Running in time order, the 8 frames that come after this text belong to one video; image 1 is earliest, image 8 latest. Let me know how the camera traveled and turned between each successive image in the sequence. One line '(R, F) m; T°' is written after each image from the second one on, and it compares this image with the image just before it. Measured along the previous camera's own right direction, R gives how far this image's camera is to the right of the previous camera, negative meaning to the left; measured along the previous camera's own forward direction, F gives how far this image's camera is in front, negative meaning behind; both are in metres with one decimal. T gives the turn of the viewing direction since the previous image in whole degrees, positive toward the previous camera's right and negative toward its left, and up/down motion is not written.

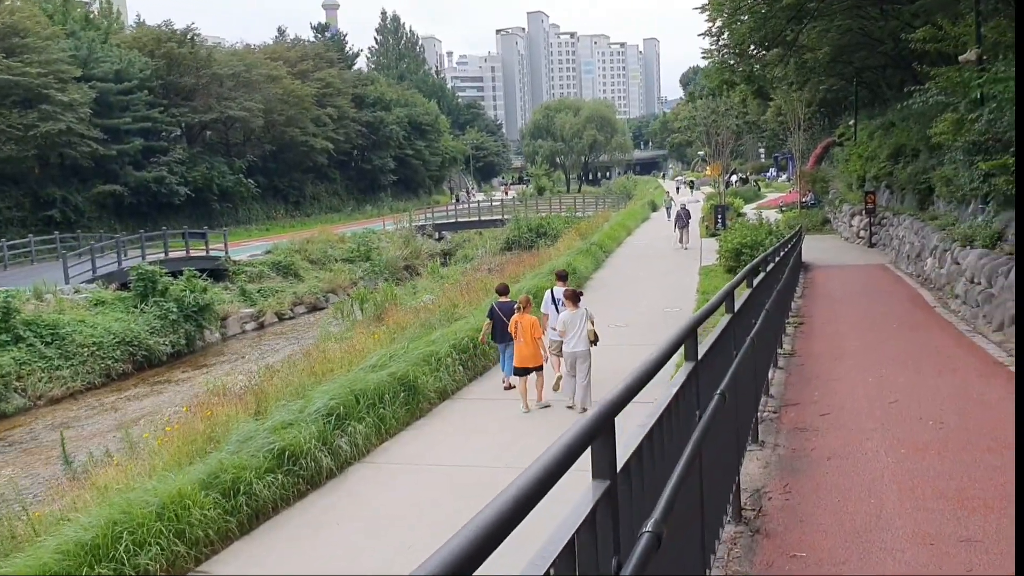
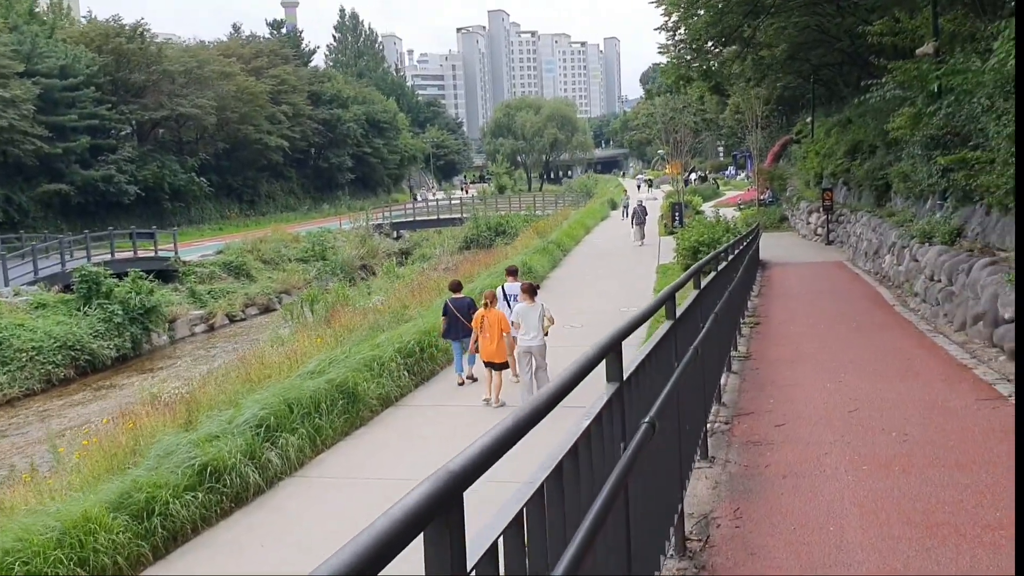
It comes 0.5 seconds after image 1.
(+0.2, +0.5) m; +2°
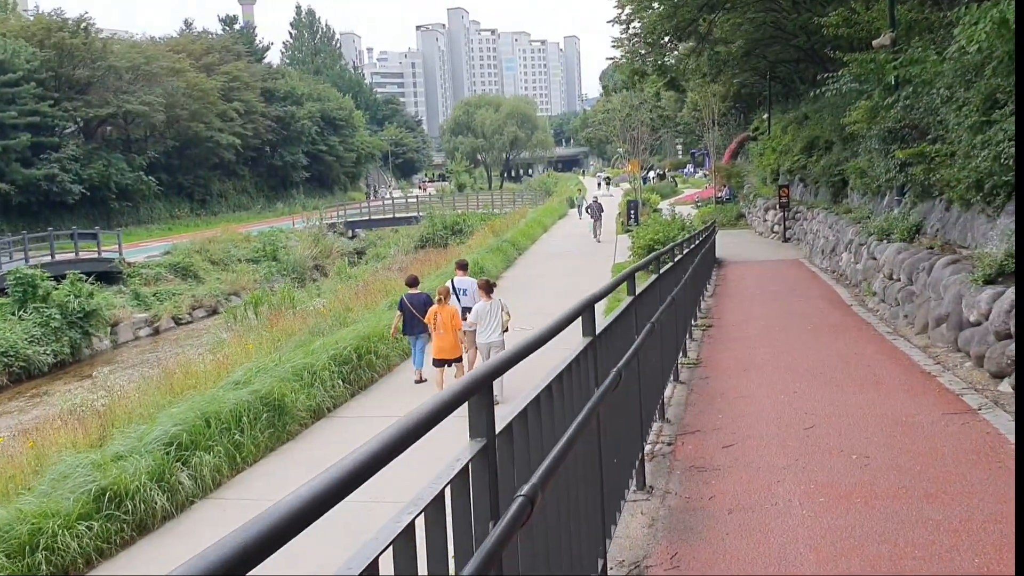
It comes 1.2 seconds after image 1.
(+0.2, +0.6) m; +2°
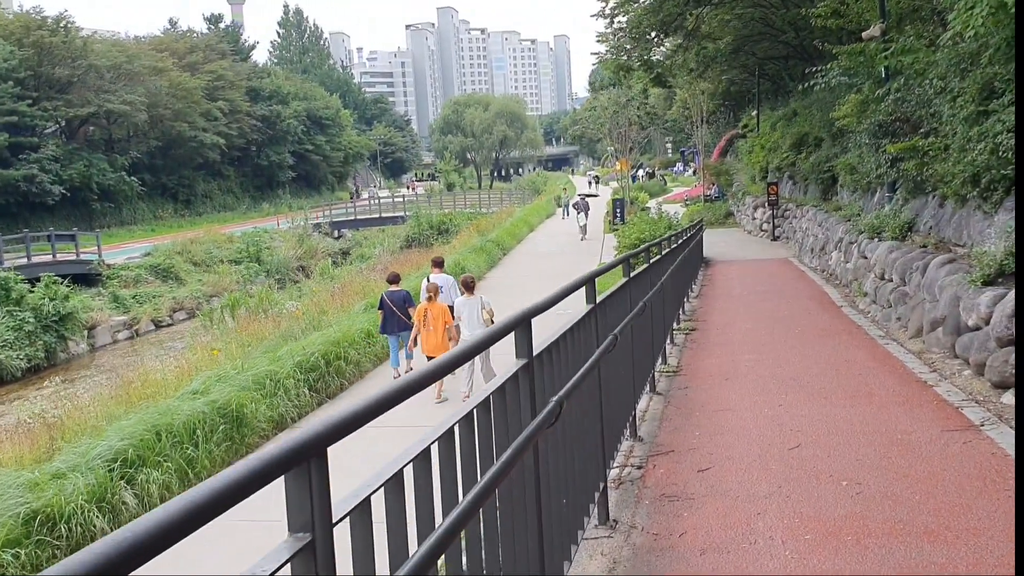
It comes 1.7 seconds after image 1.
(+0.2, +0.5) m; +1°
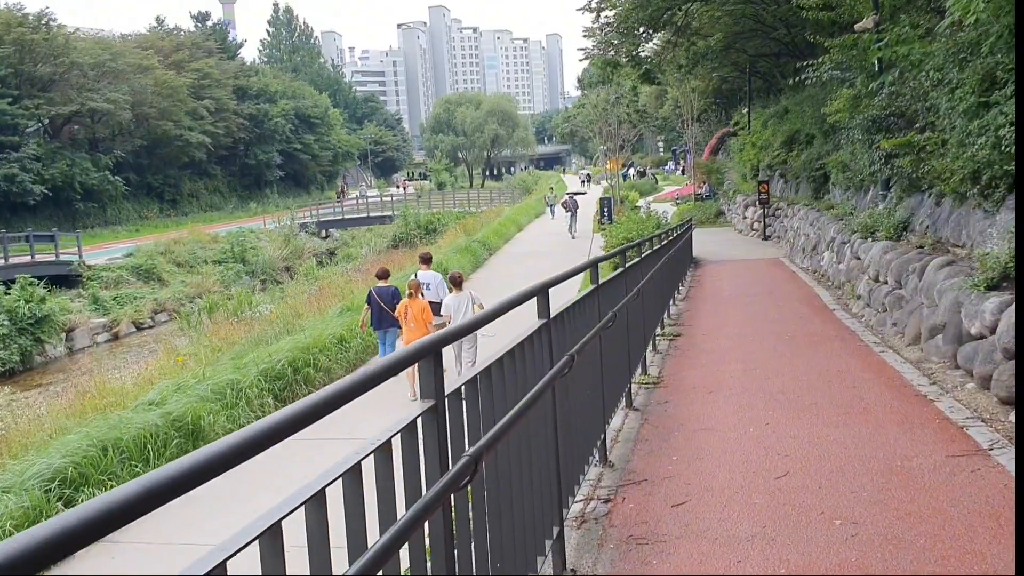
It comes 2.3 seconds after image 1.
(+0.2, +0.5) m; 0°
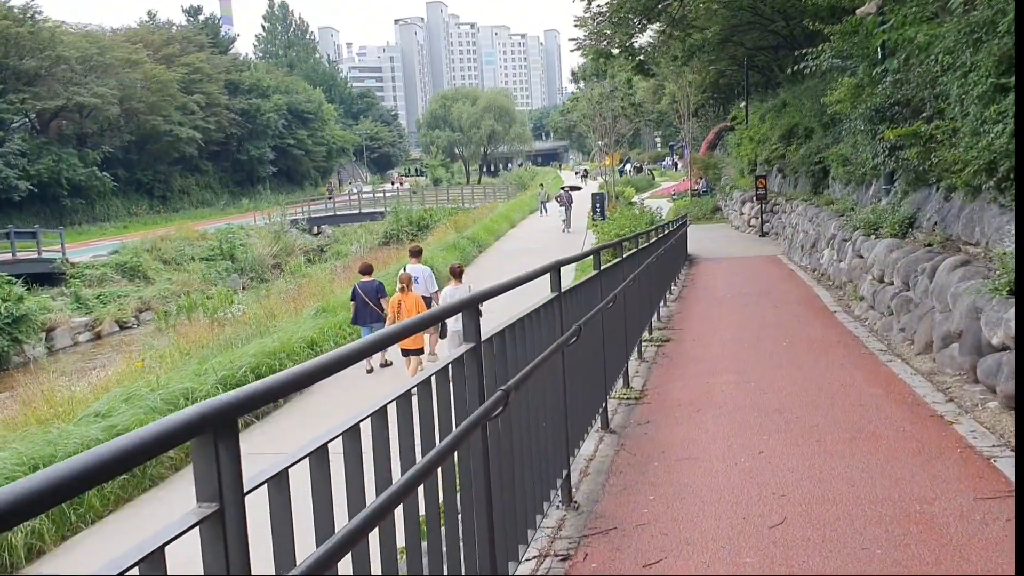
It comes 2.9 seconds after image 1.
(+0.2, +0.7) m; 0°
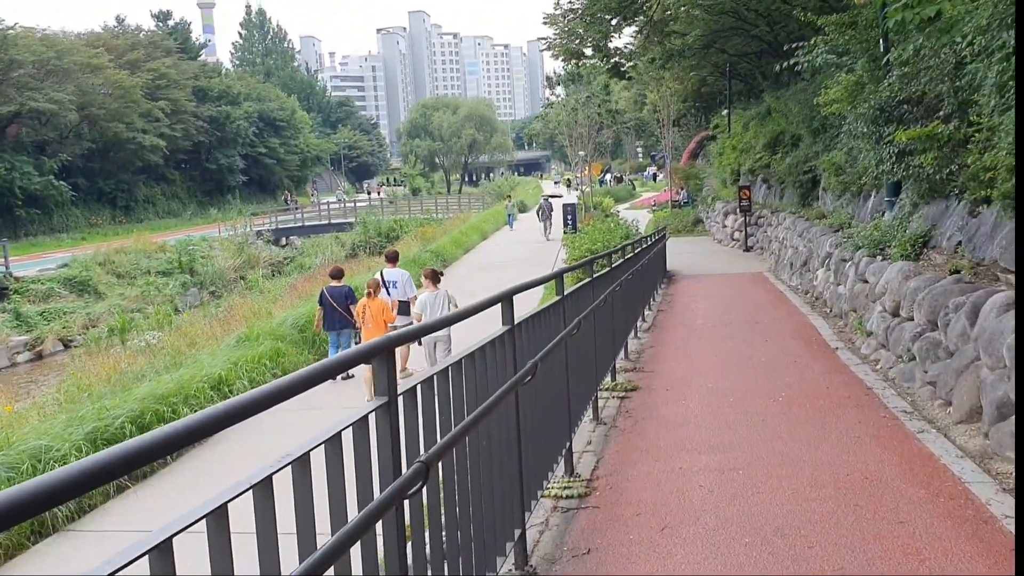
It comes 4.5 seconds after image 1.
(+0.4, +1.6) m; +1°
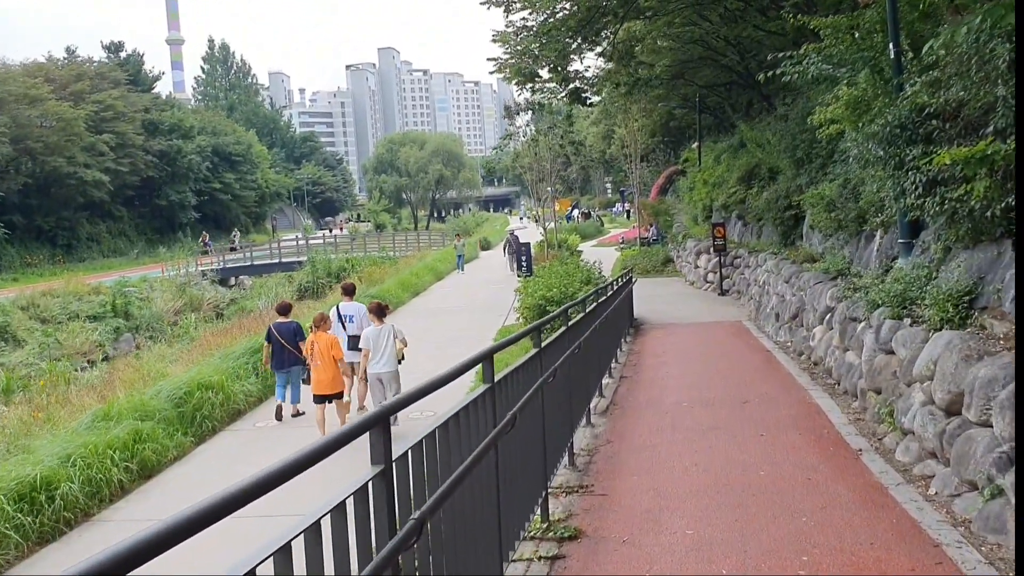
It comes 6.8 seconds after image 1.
(+0.4, +2.2) m; +2°
